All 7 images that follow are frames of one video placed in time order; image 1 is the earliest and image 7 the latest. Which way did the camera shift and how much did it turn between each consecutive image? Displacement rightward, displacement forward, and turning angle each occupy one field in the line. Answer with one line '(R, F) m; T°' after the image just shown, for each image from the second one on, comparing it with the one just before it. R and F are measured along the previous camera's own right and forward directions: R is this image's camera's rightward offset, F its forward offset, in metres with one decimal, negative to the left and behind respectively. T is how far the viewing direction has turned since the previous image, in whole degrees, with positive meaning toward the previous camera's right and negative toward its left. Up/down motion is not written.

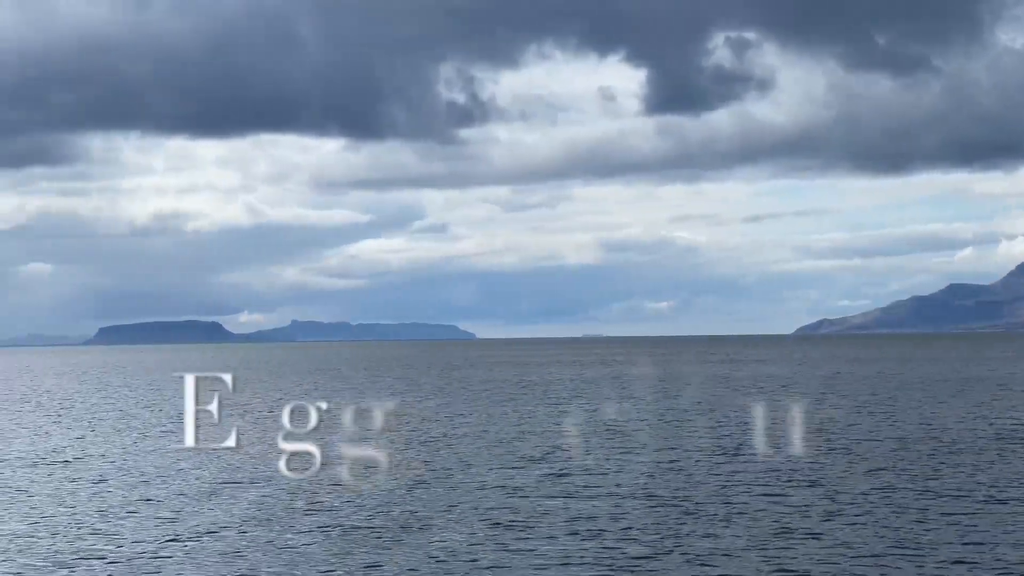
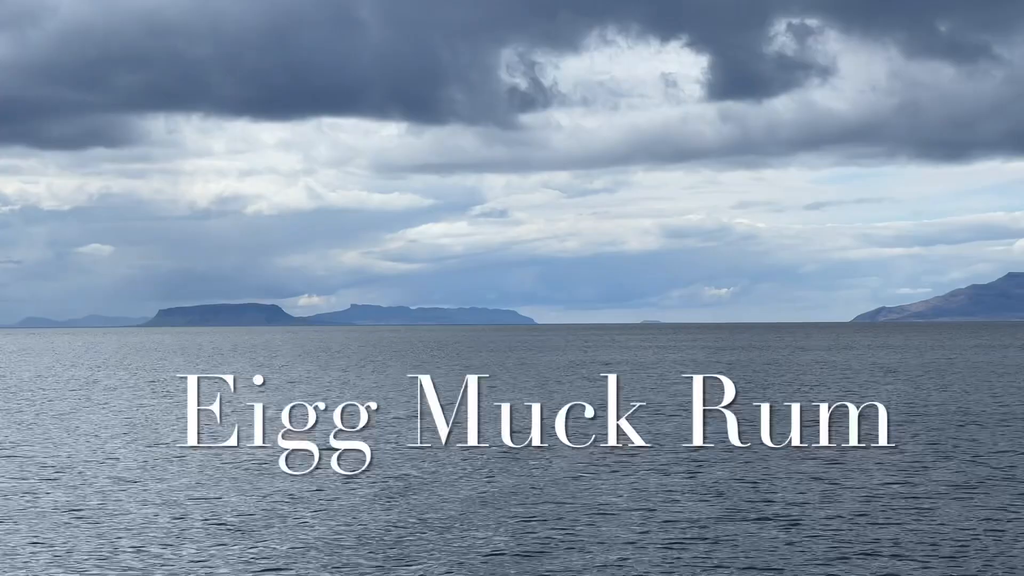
(+0.5, +0.4) m; -3°
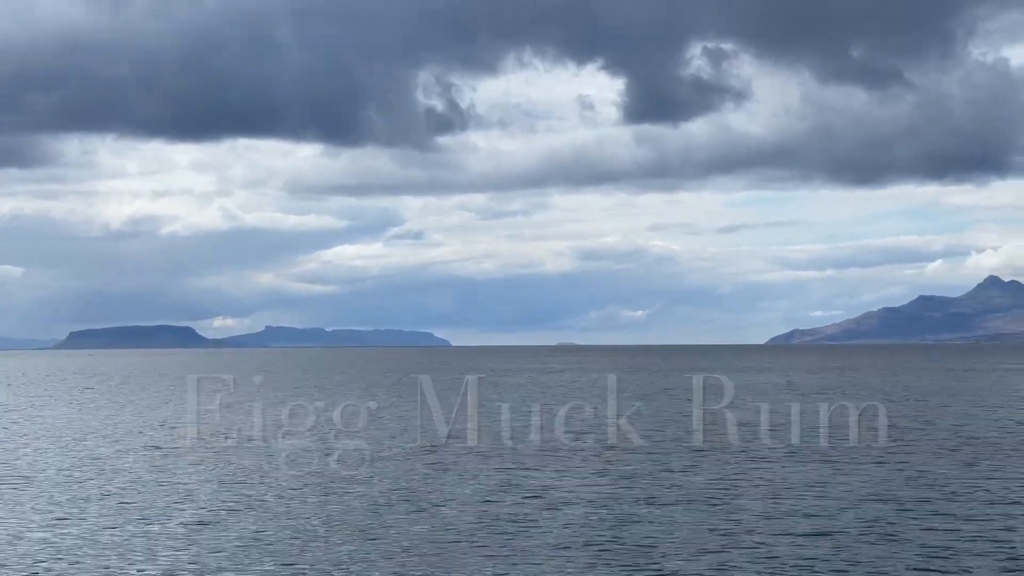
(-1.5, -1.4) m; +5°
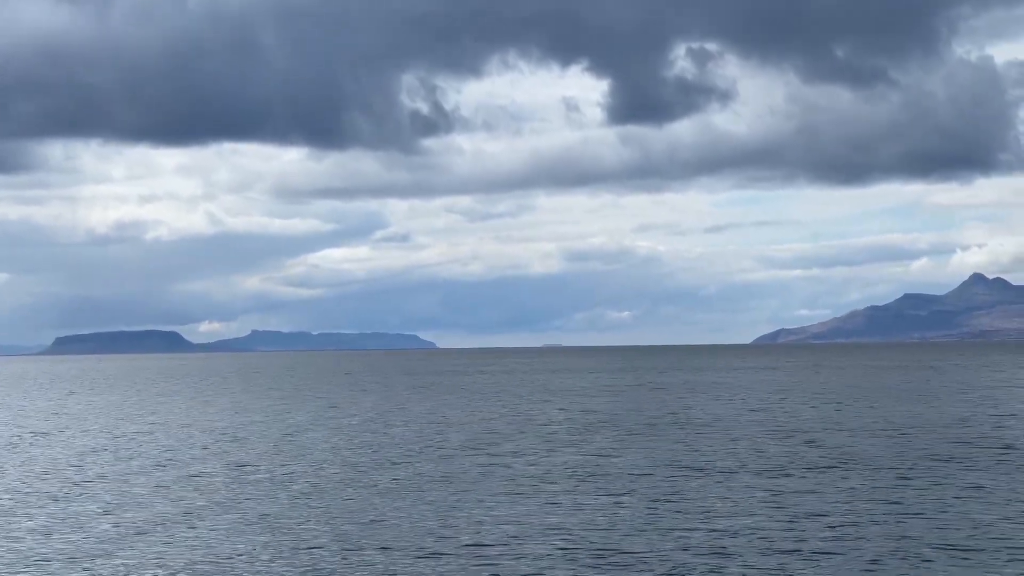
(+0.1, +0.9) m; +1°
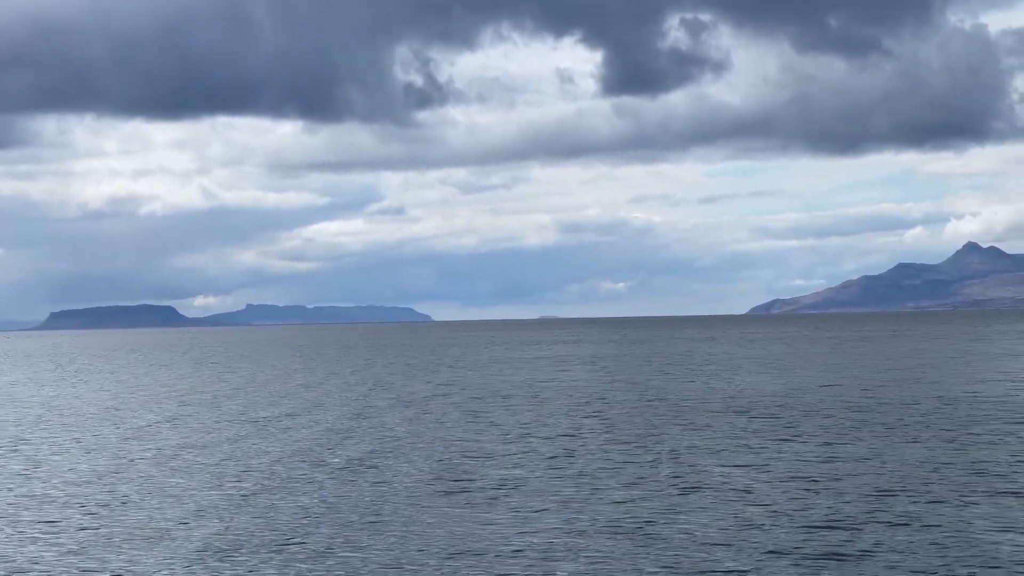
(-0.2, -0.7) m; 0°
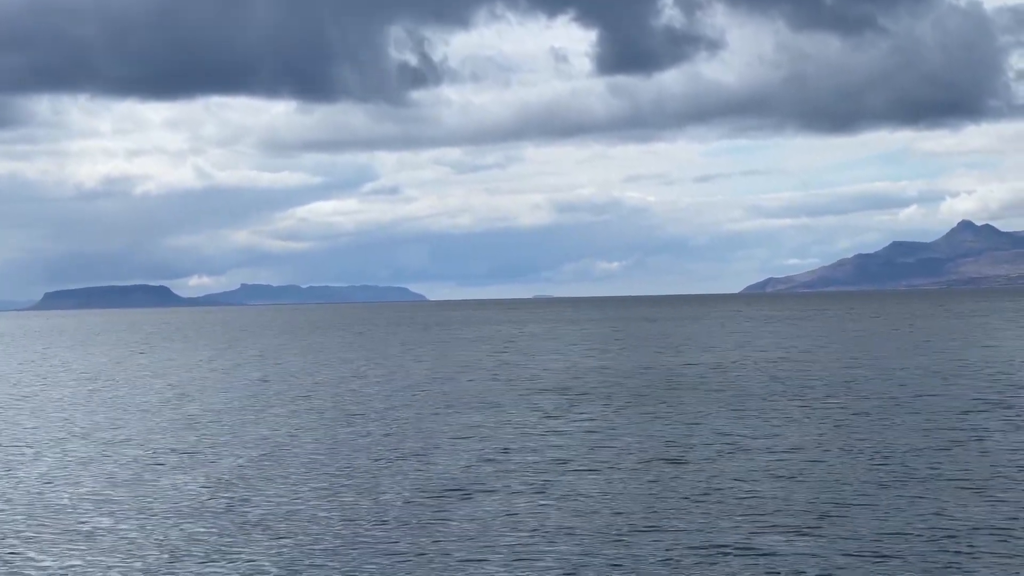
(+0.2, -0.1) m; 0°
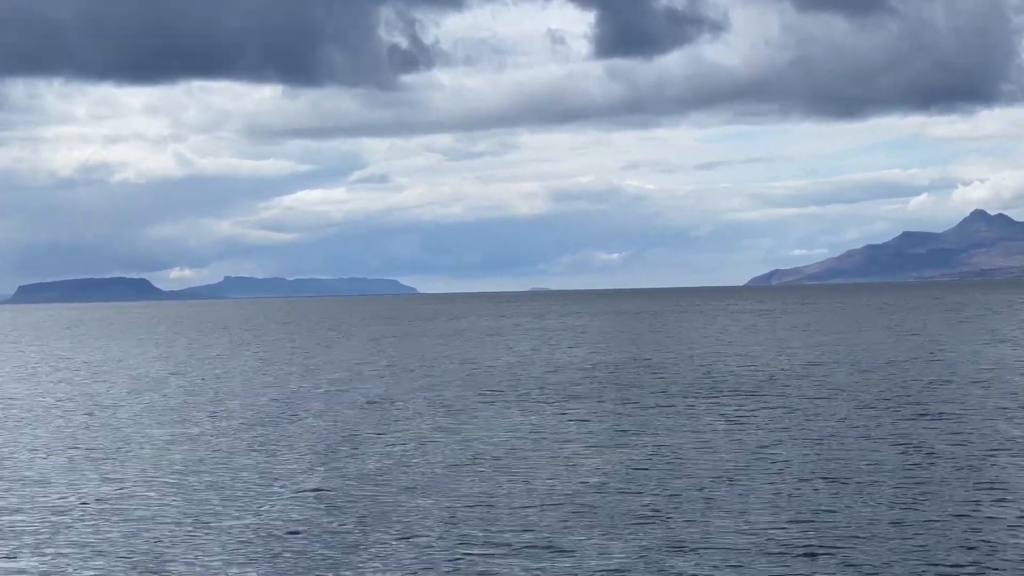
(+2.8, +10.3) m; 0°
